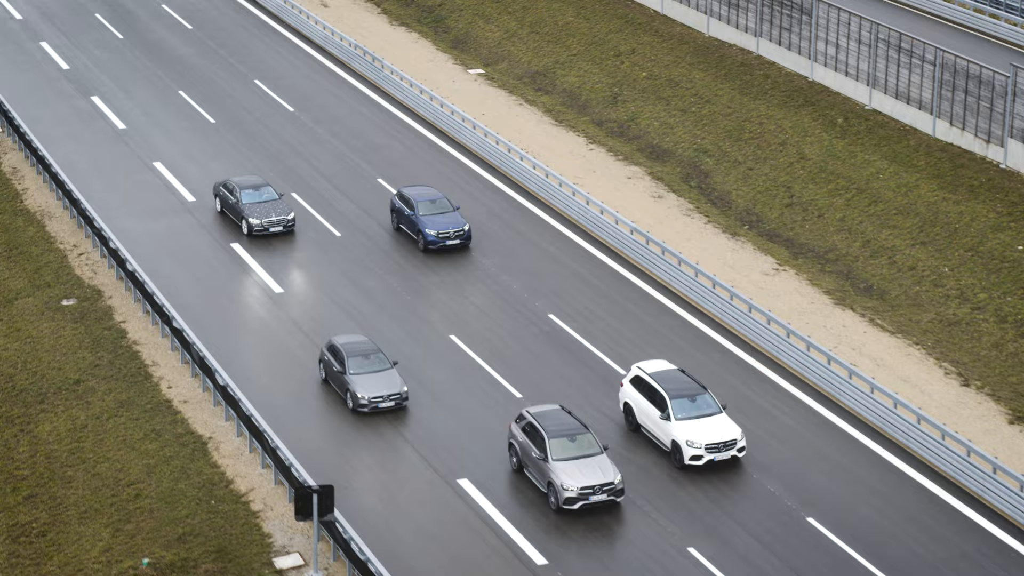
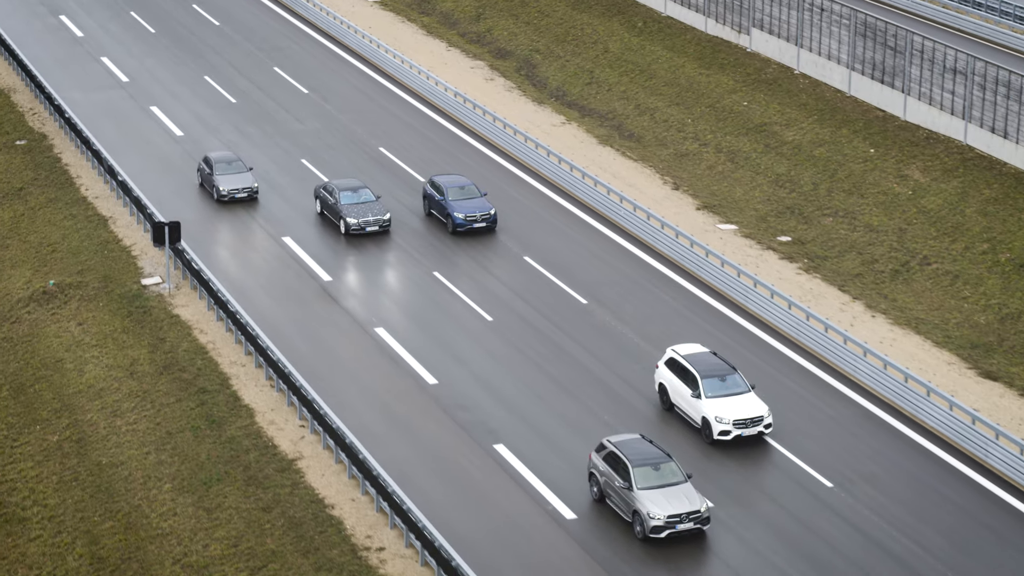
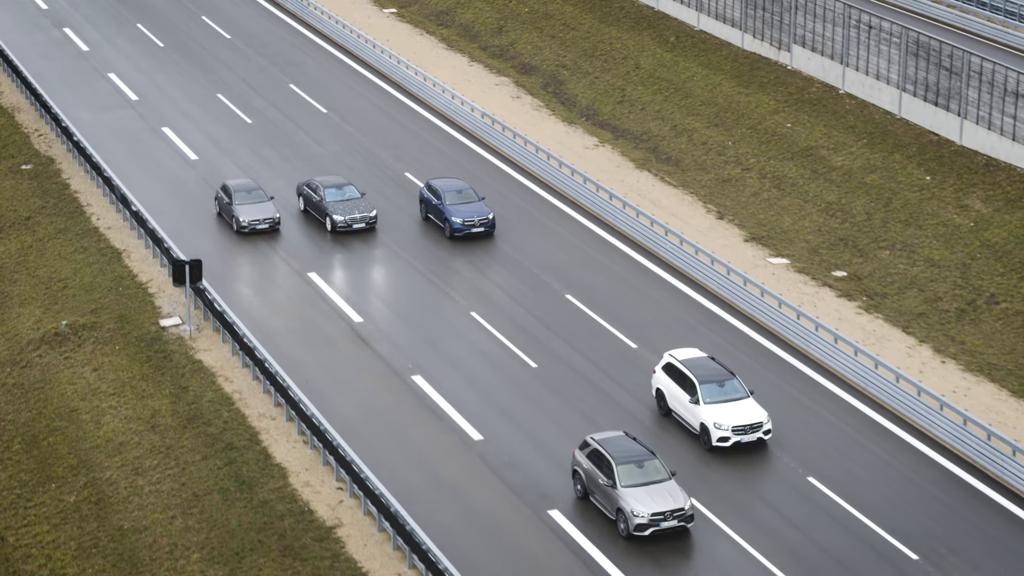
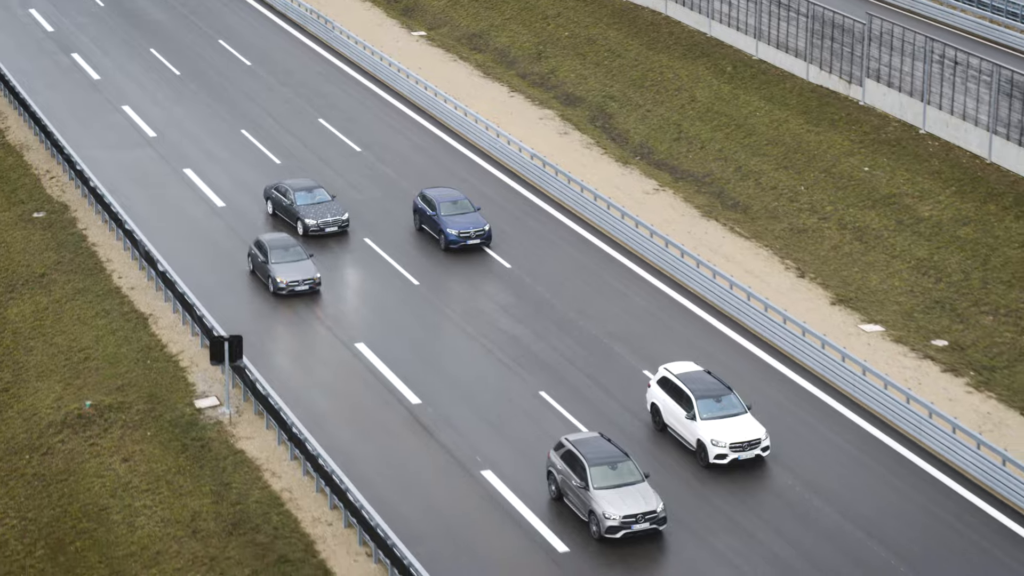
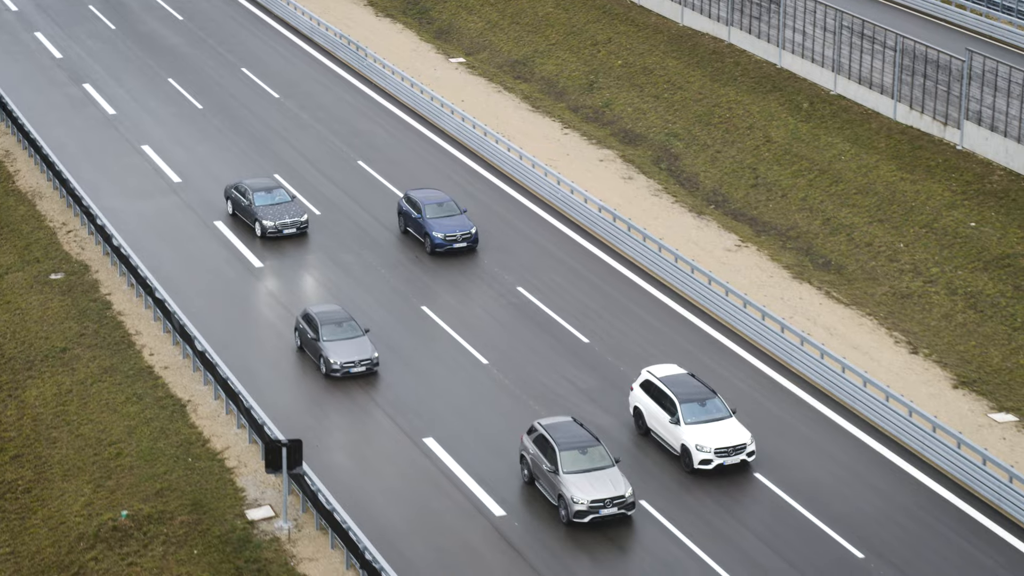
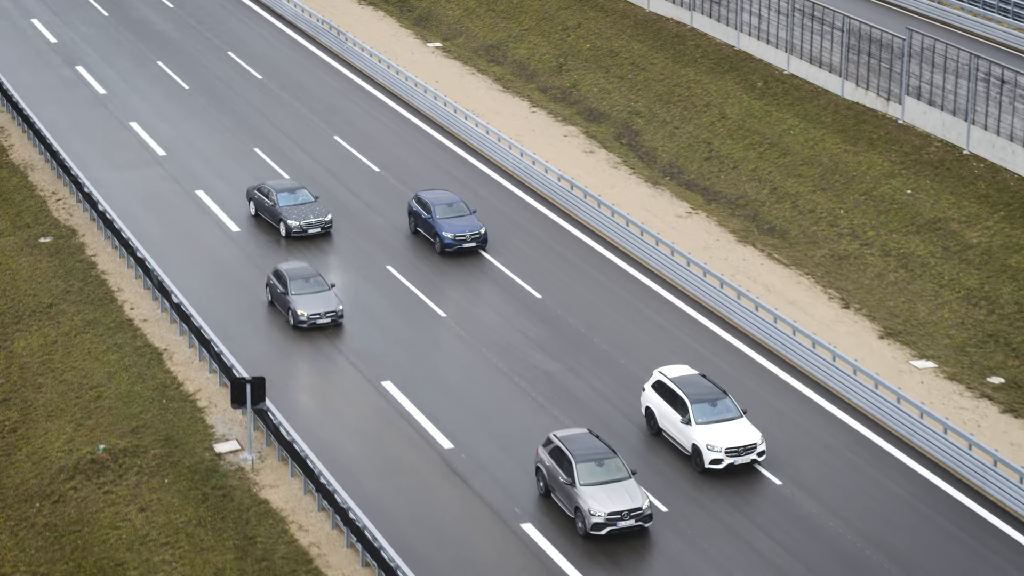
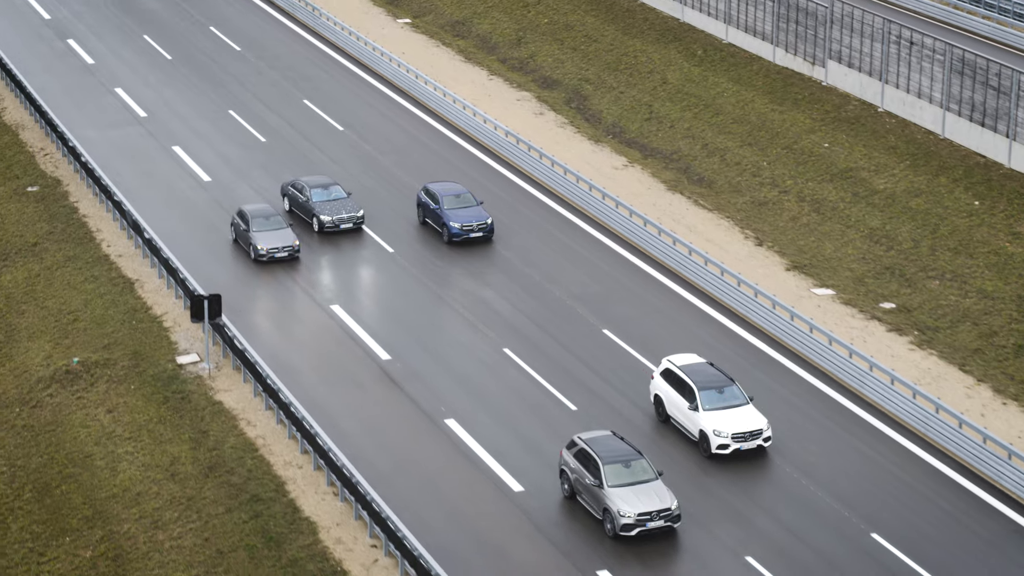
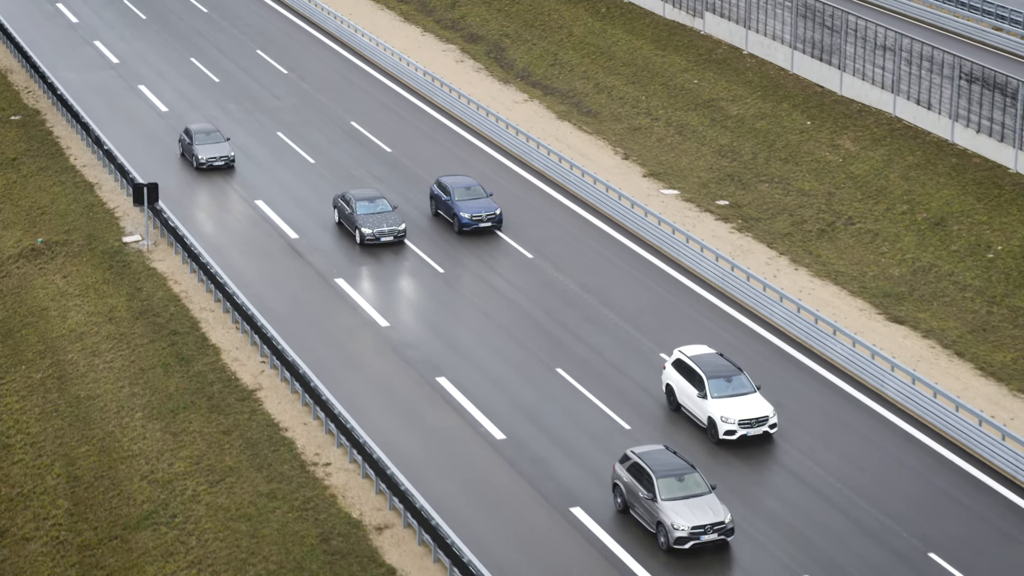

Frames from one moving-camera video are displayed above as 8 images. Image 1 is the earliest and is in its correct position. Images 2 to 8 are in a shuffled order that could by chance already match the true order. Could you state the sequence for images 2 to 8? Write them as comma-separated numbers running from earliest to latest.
5, 6, 4, 7, 3, 2, 8
